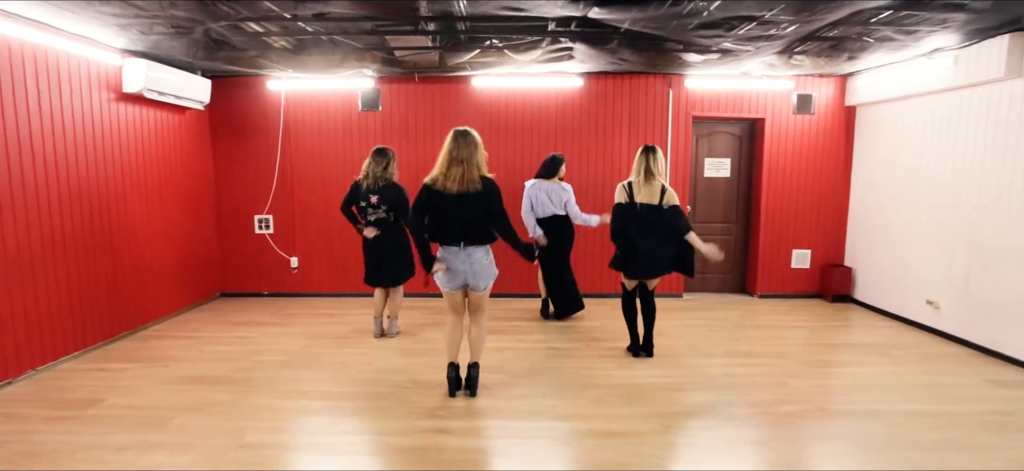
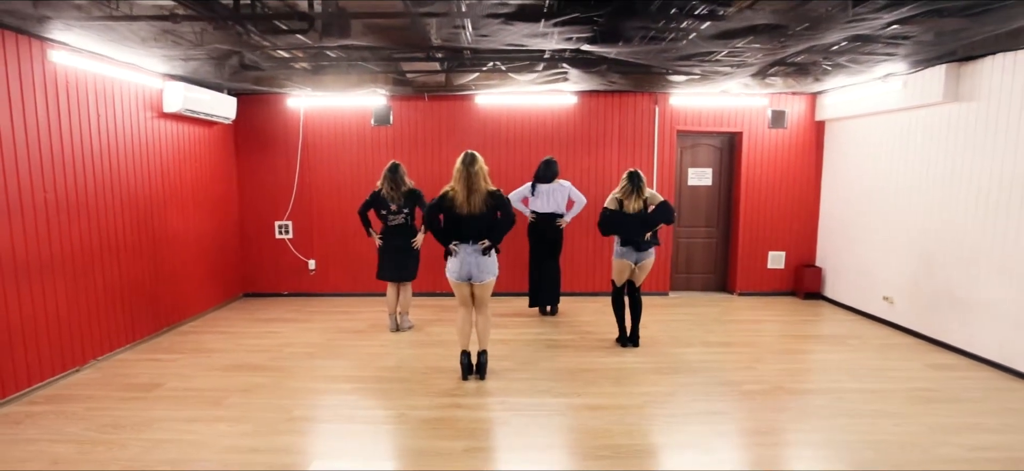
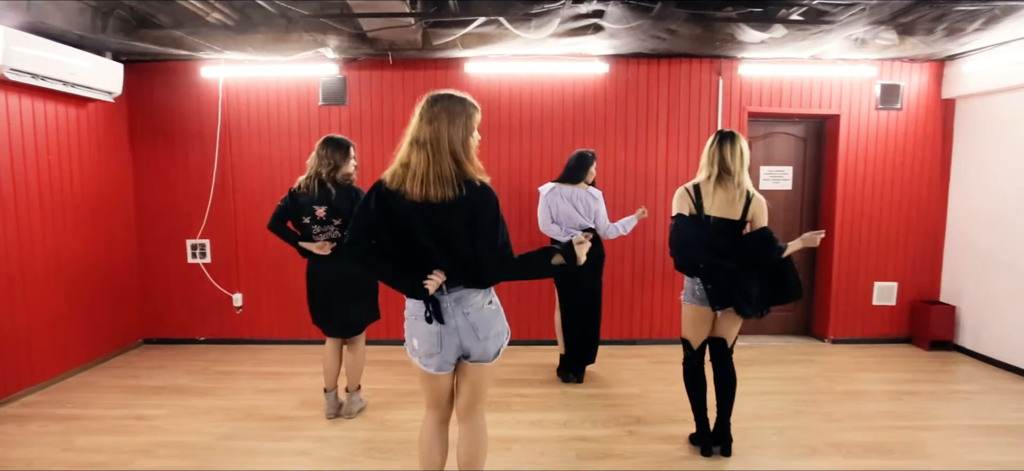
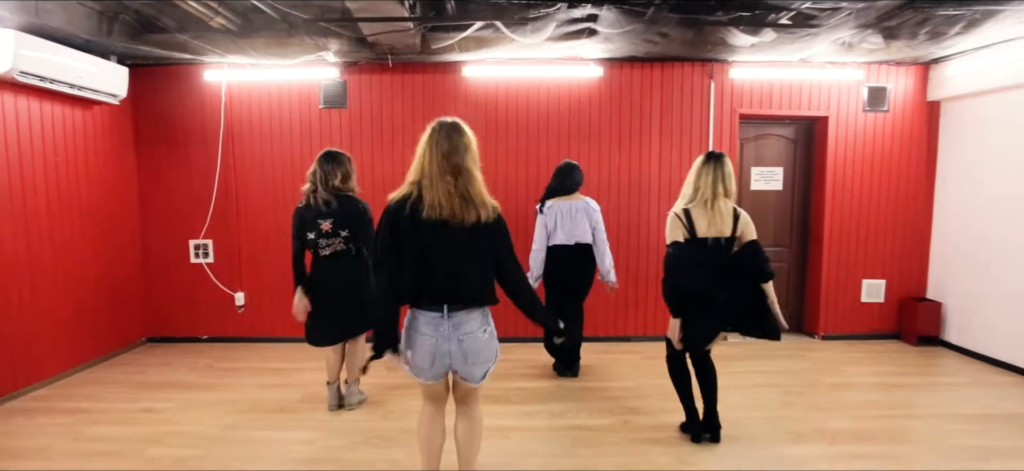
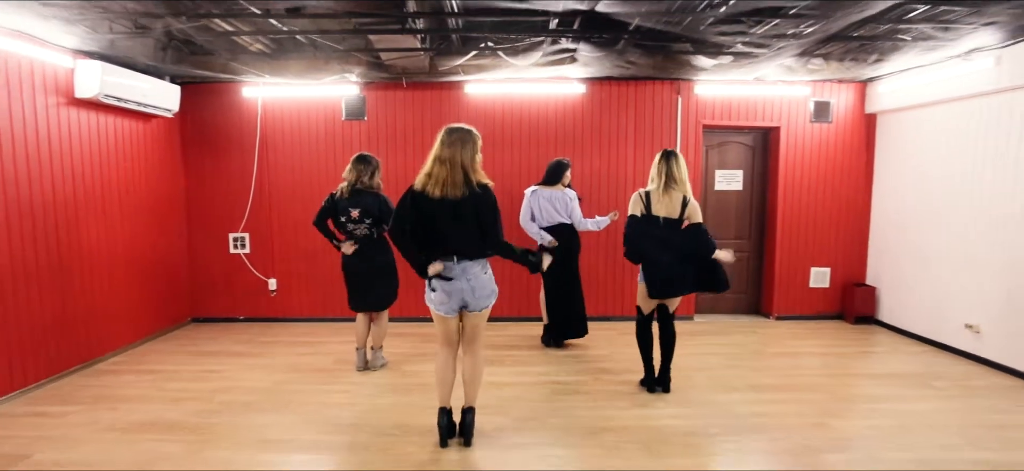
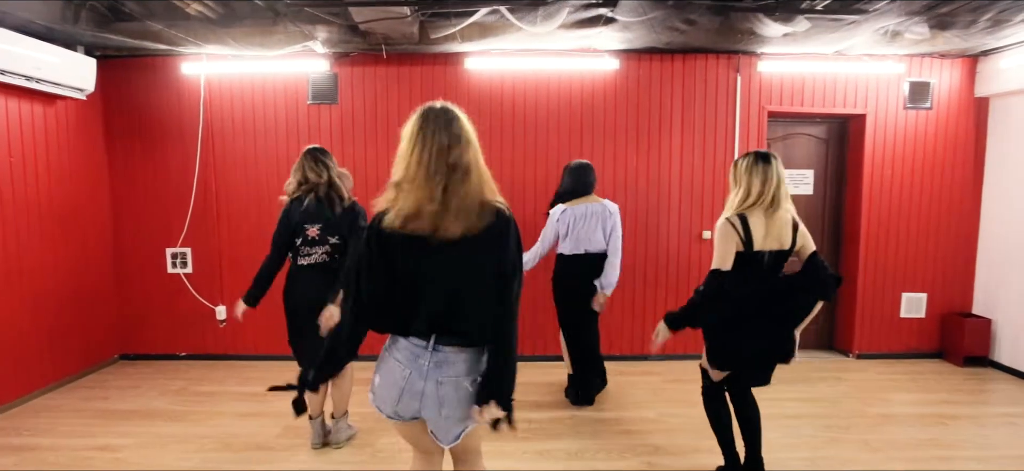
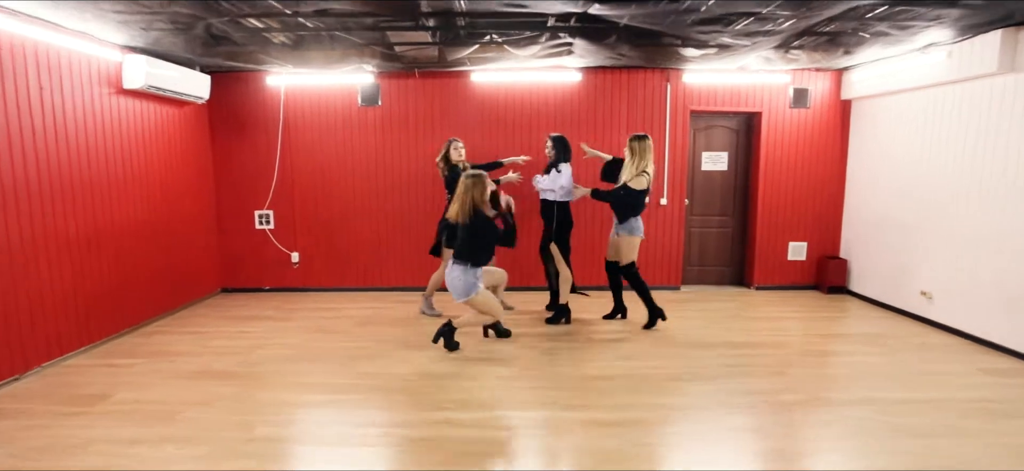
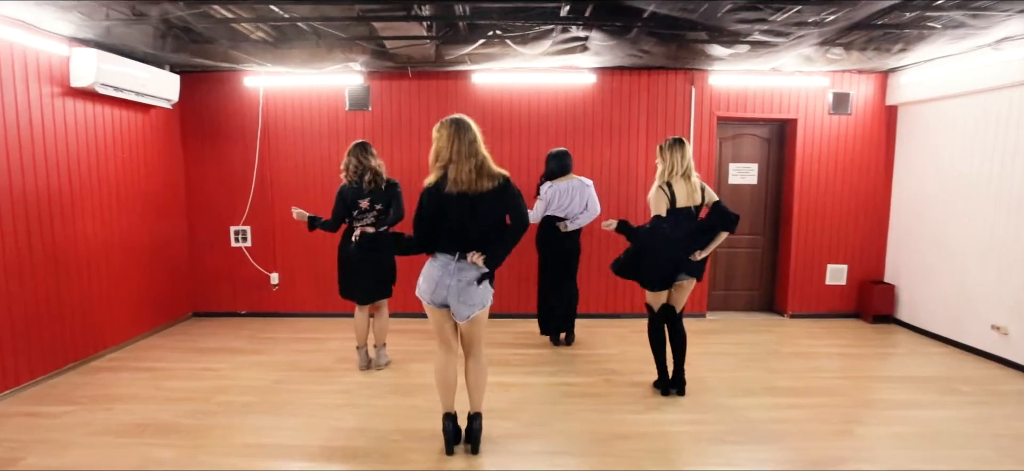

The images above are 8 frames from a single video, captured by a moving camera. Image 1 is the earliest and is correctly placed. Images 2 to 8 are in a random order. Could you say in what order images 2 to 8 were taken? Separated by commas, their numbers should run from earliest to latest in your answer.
8, 3, 6, 4, 5, 2, 7
